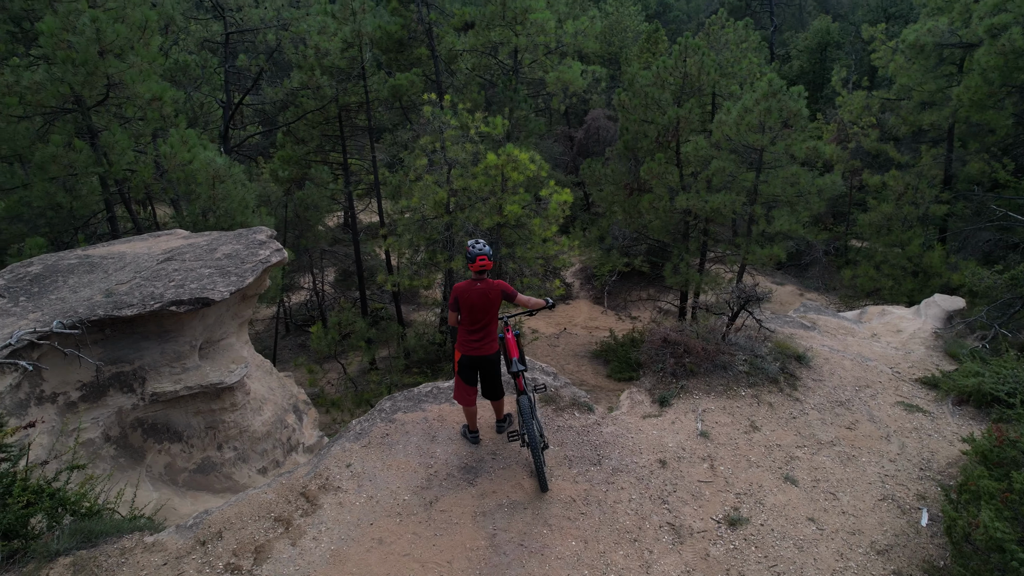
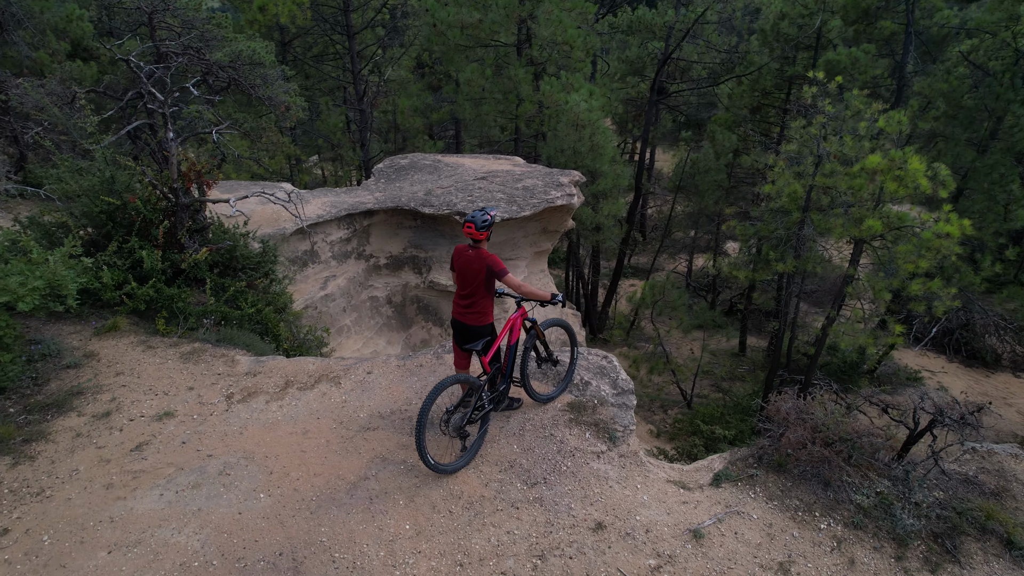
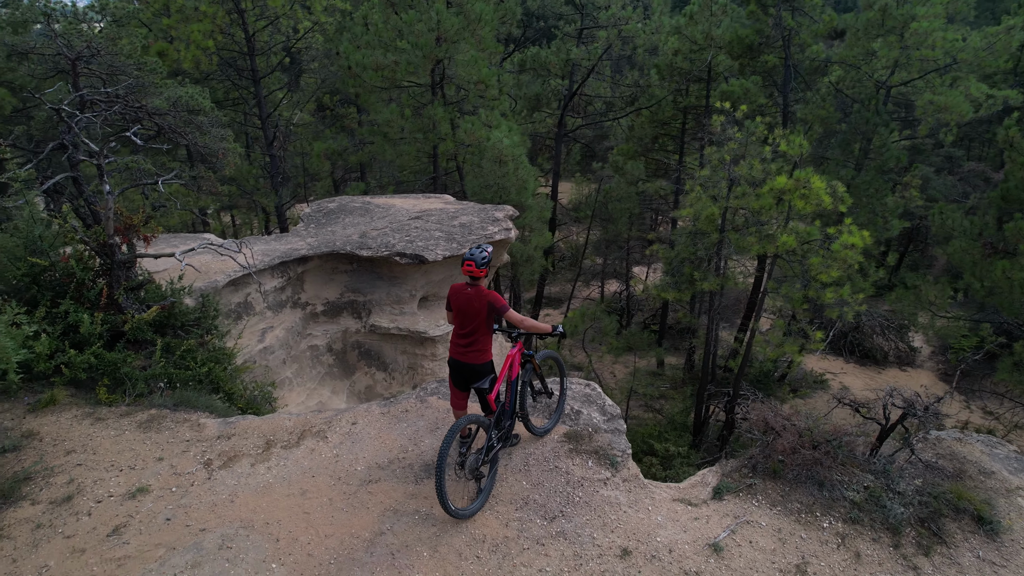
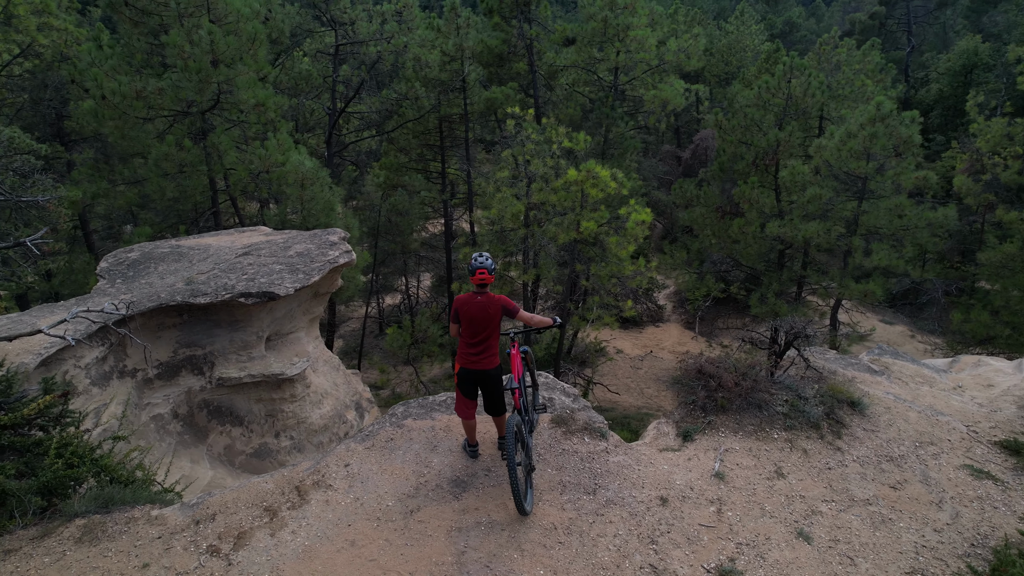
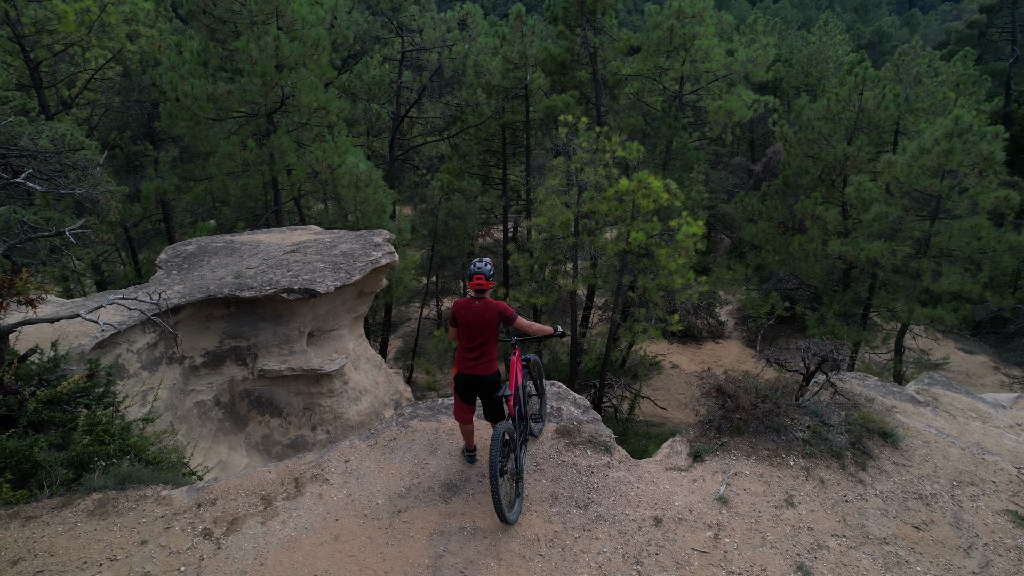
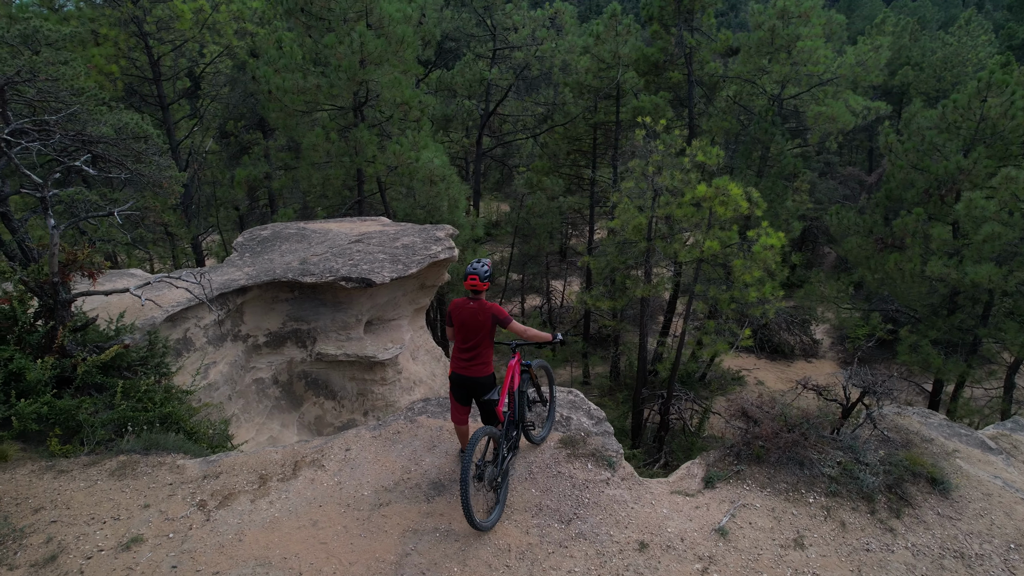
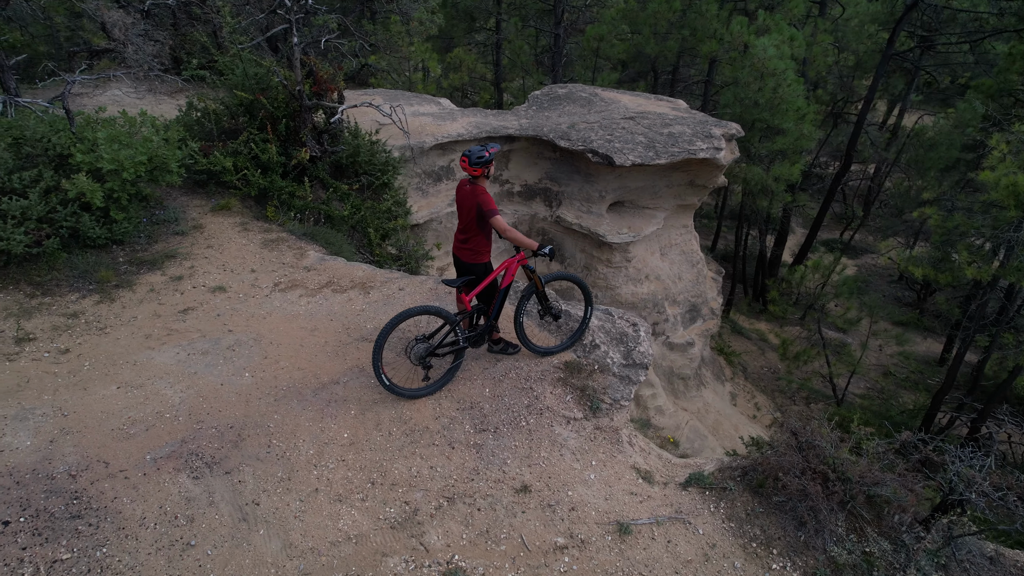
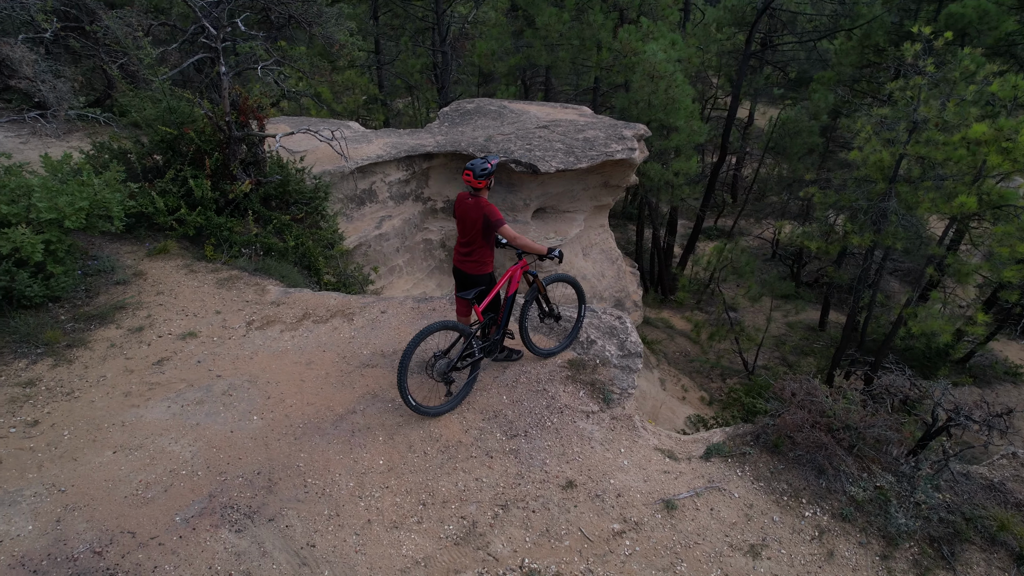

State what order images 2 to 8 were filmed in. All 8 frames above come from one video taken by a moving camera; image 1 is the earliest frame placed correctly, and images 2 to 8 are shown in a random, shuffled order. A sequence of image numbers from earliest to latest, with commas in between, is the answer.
4, 5, 6, 3, 2, 8, 7
